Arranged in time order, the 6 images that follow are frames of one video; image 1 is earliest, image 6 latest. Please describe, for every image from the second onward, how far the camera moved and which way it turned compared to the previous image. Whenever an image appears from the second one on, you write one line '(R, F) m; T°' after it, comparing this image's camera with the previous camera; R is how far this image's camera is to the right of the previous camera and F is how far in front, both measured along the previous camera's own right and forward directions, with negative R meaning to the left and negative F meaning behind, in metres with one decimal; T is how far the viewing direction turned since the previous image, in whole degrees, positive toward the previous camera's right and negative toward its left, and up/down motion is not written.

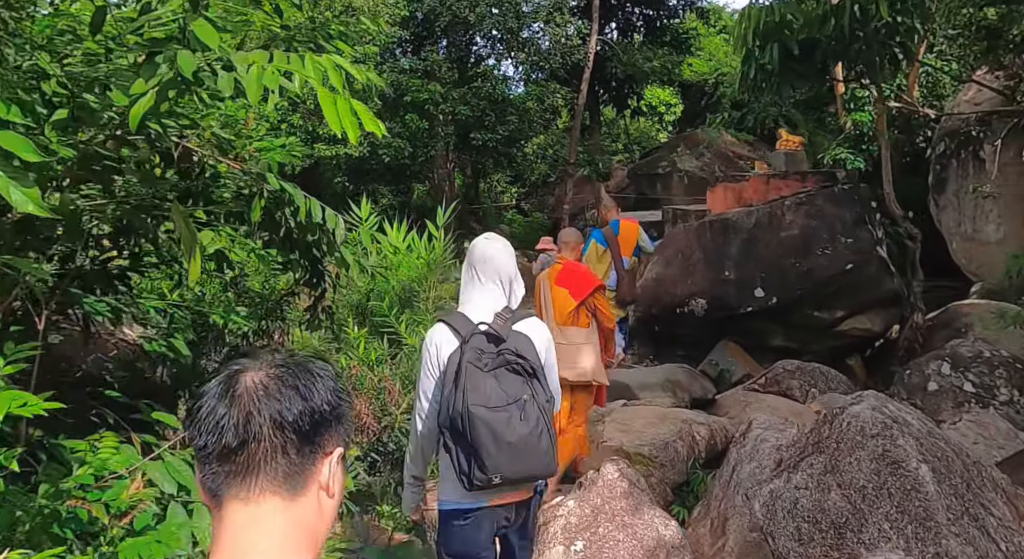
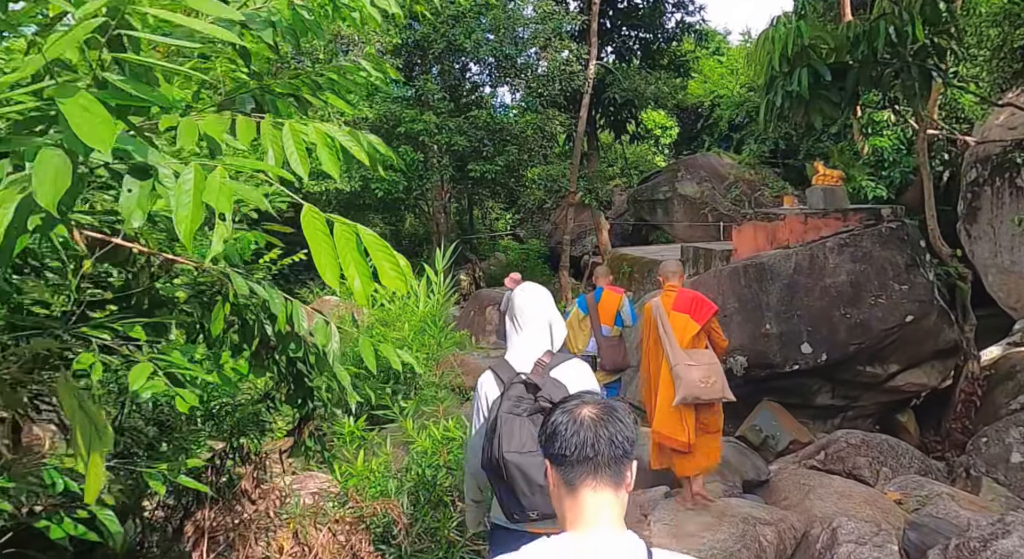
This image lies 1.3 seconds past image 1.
(-0.1, +0.6) m; +1°
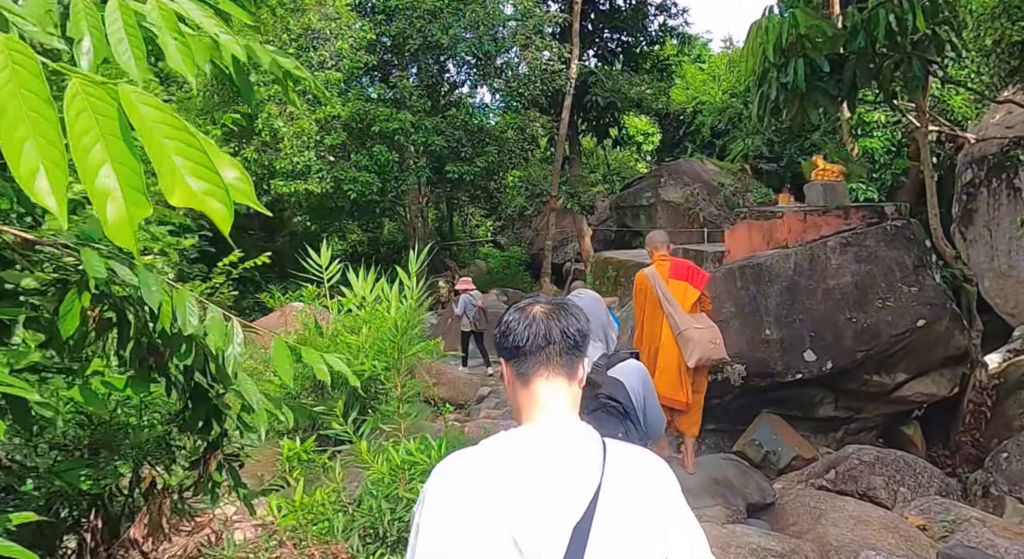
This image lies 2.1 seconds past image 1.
(0.0, +0.4) m; +1°
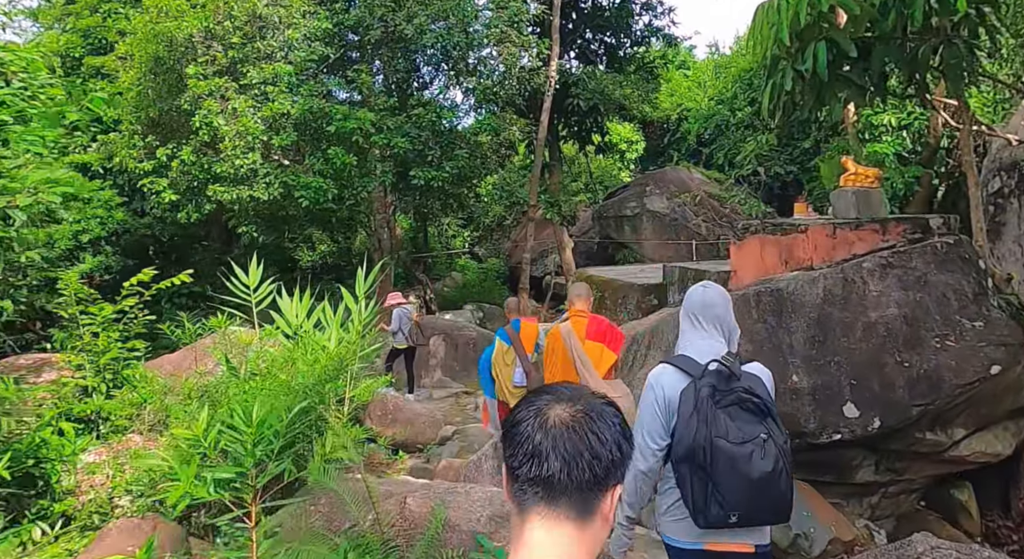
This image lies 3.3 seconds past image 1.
(+0.1, +1.0) m; +1°
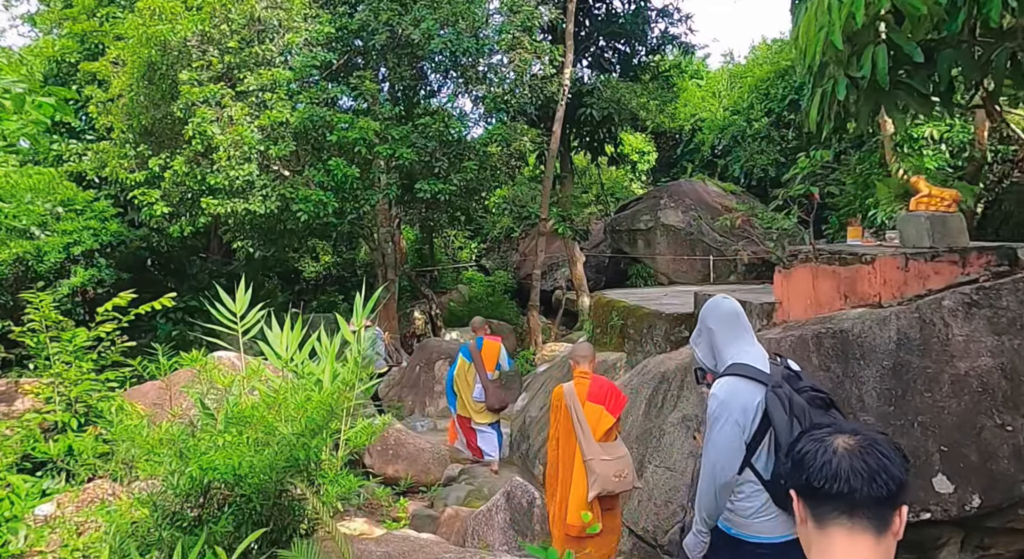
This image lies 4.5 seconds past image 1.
(-0.1, +0.6) m; 0°
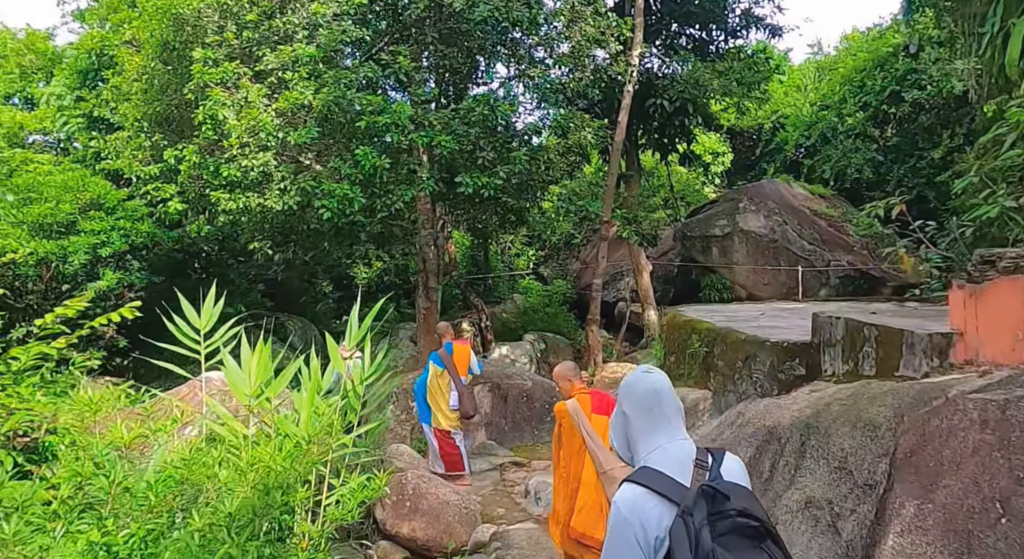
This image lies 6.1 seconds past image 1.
(+0.1, +1.4) m; -5°
